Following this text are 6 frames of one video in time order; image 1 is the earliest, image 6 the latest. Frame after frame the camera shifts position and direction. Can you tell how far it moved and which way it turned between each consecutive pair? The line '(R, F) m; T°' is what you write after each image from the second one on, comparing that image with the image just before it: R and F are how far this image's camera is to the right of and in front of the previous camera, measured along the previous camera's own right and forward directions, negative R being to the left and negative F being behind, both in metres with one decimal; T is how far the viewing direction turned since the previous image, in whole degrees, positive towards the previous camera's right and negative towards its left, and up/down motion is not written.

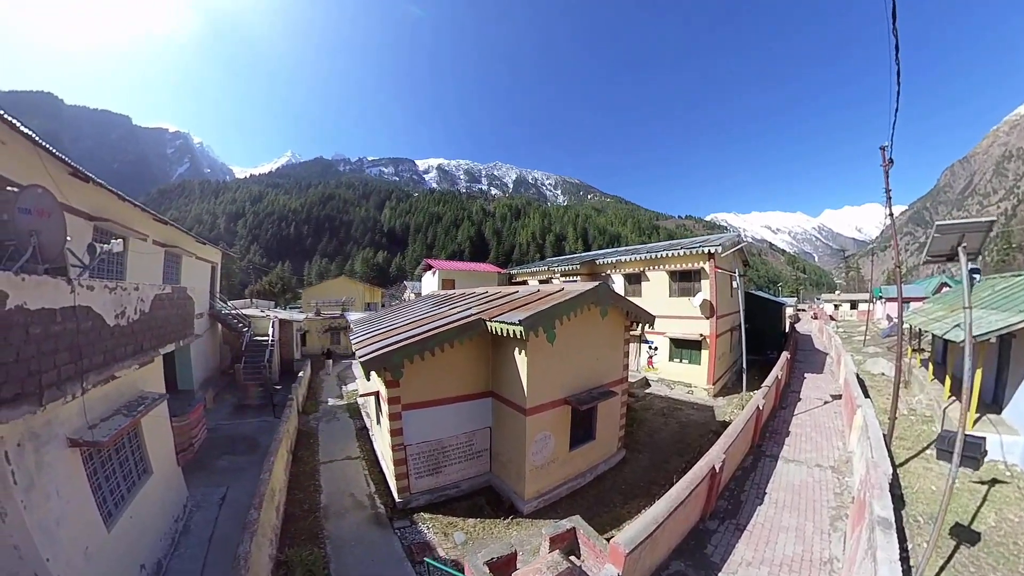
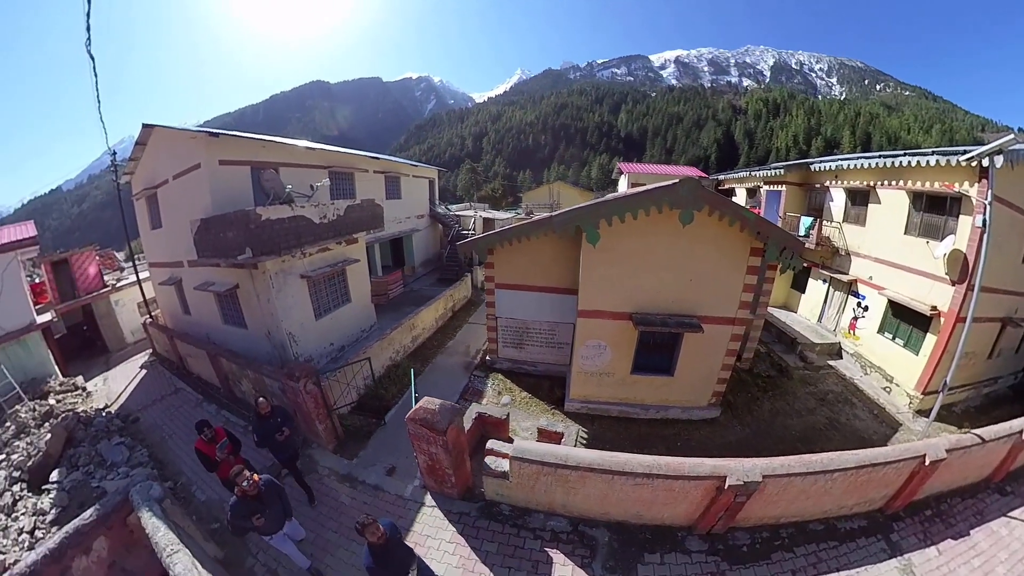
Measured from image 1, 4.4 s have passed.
(+6.2, +2.5) m; -53°
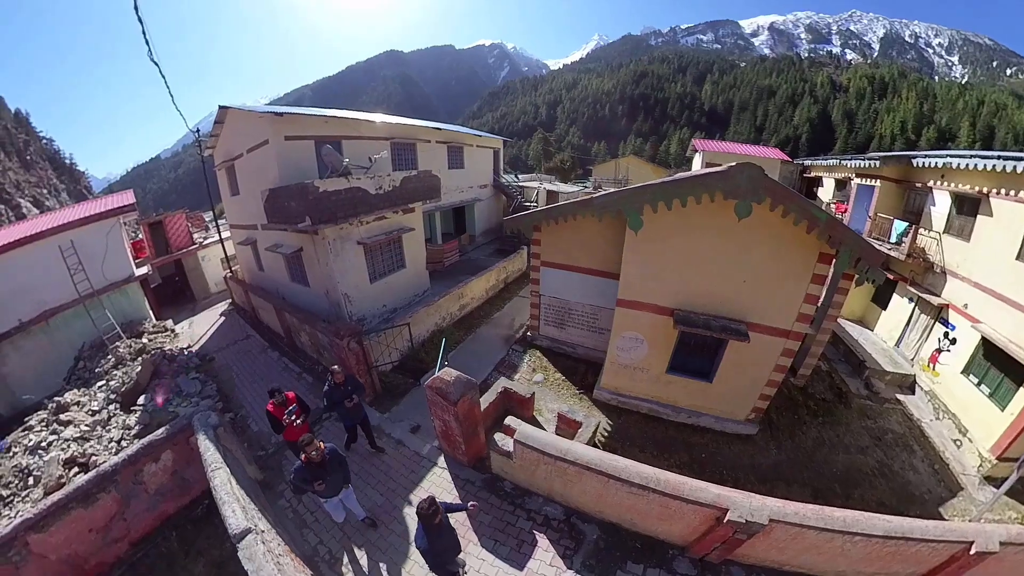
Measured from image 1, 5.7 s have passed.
(+1.5, +0.2) m; -13°
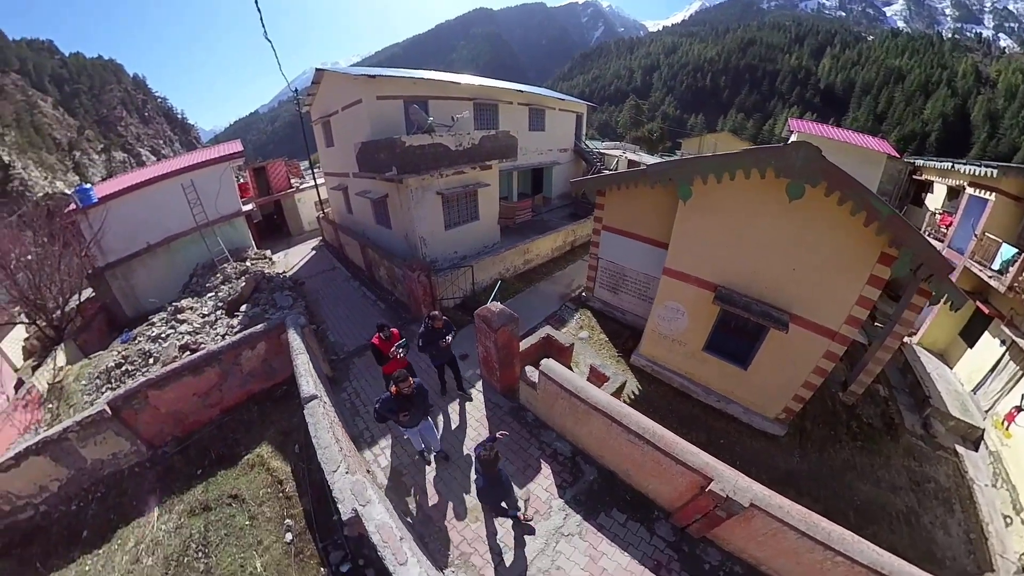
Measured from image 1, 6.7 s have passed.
(+1.4, -0.2) m; -14°
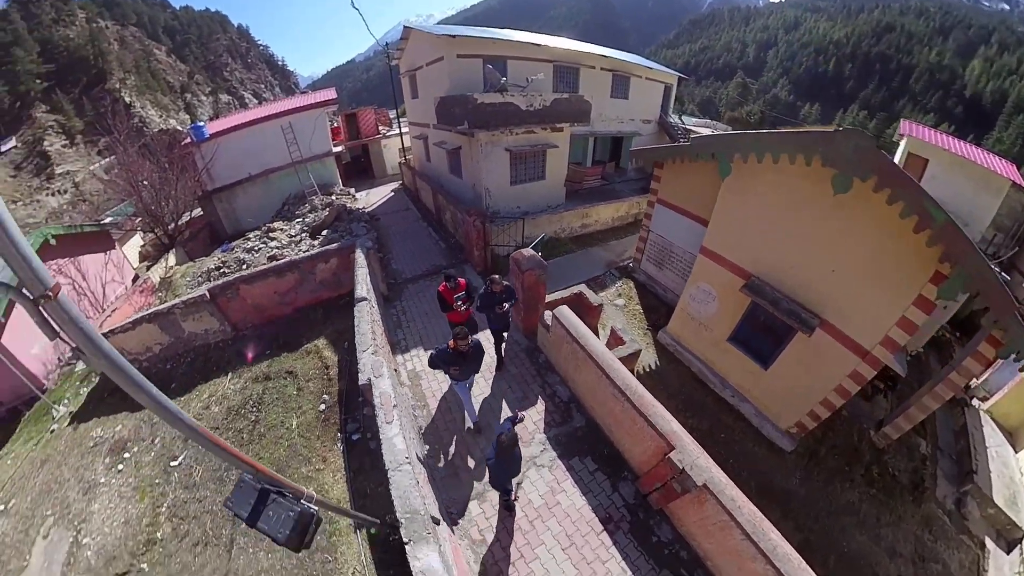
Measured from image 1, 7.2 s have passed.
(+1.0, 0.0) m; -11°
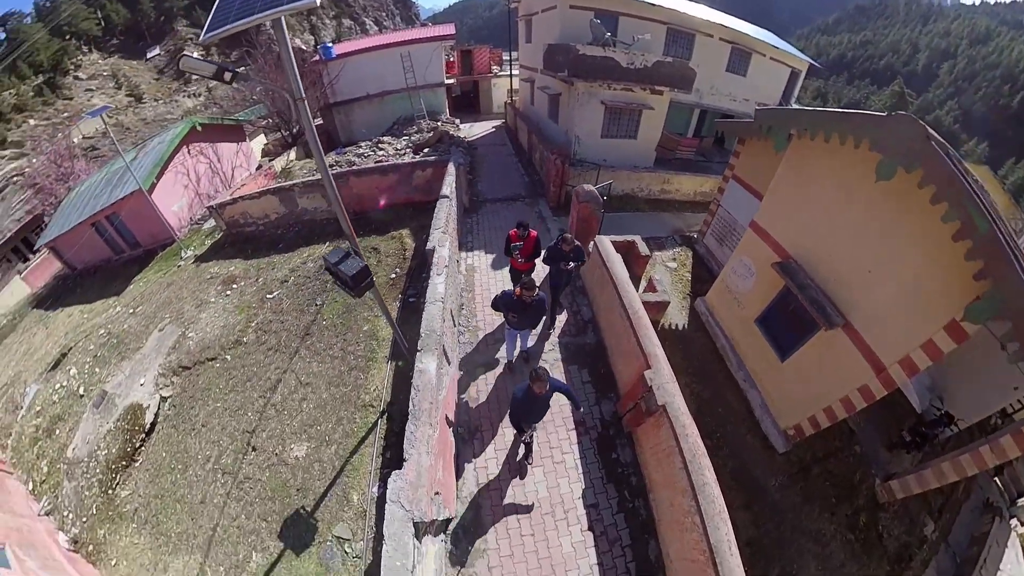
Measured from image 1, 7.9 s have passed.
(+0.5, -0.3) m; -9°
